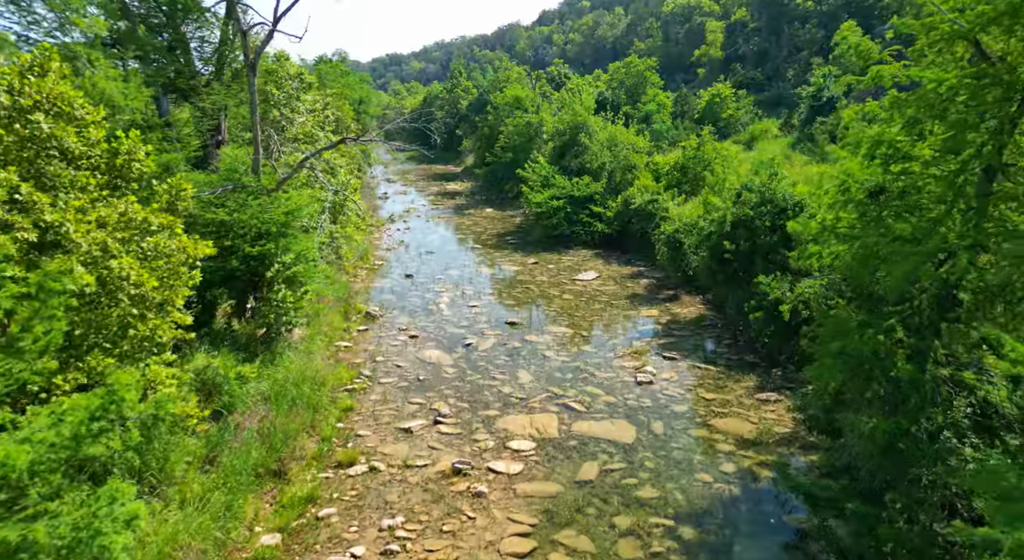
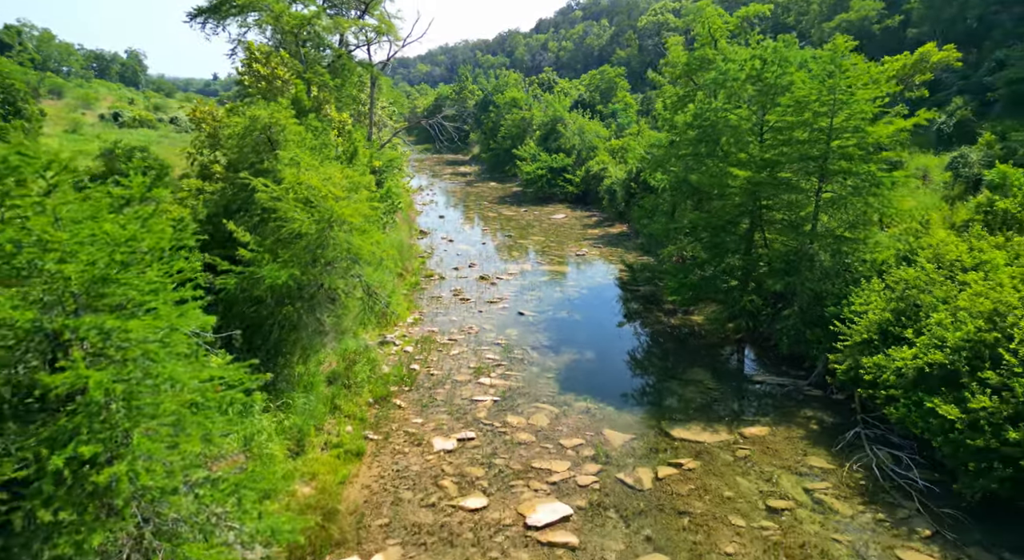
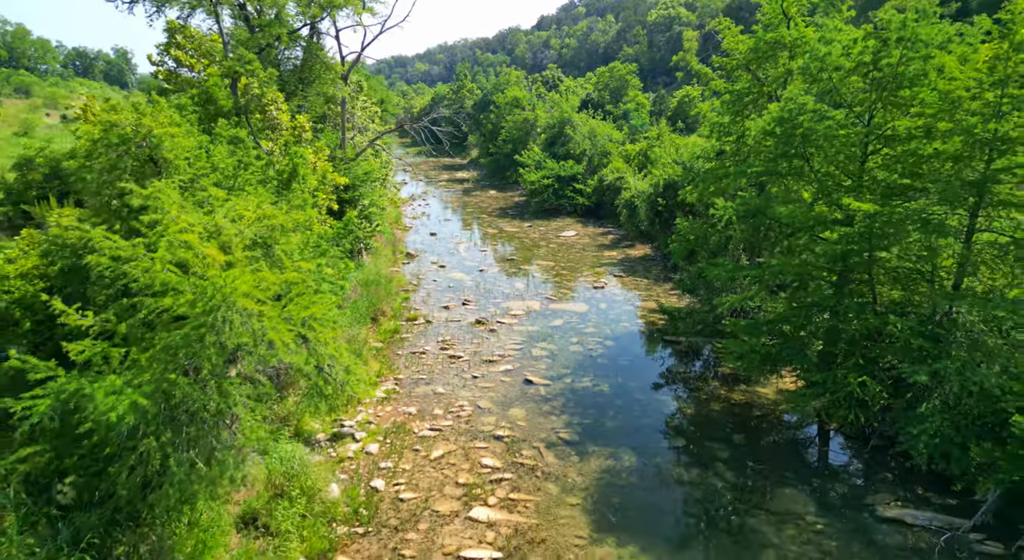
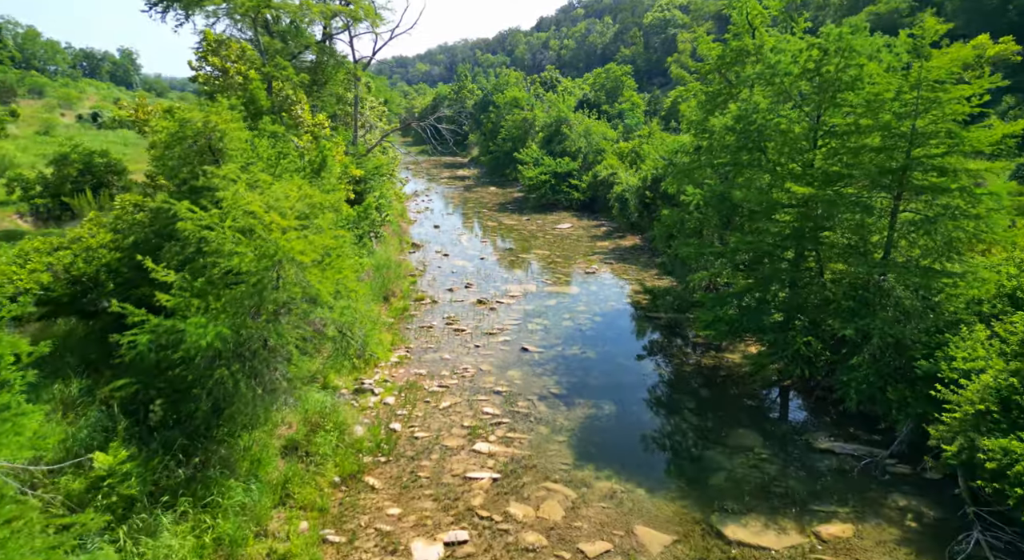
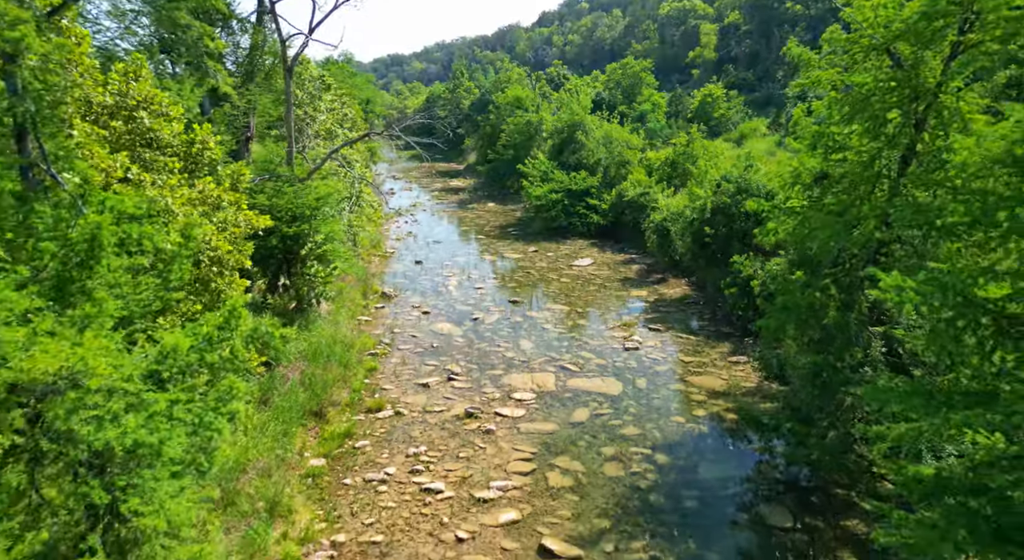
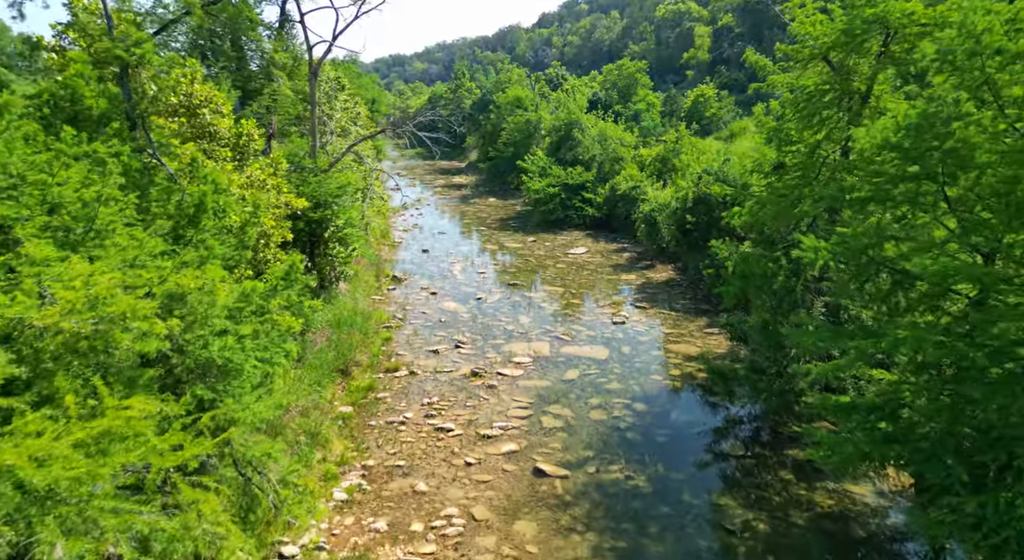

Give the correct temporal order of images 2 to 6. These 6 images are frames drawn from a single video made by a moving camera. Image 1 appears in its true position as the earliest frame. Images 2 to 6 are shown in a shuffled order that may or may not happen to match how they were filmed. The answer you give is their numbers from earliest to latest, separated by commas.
5, 6, 3, 4, 2
